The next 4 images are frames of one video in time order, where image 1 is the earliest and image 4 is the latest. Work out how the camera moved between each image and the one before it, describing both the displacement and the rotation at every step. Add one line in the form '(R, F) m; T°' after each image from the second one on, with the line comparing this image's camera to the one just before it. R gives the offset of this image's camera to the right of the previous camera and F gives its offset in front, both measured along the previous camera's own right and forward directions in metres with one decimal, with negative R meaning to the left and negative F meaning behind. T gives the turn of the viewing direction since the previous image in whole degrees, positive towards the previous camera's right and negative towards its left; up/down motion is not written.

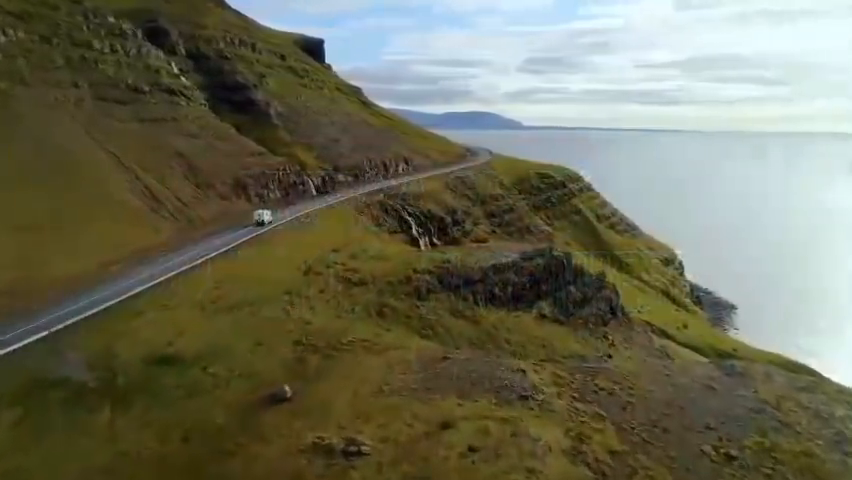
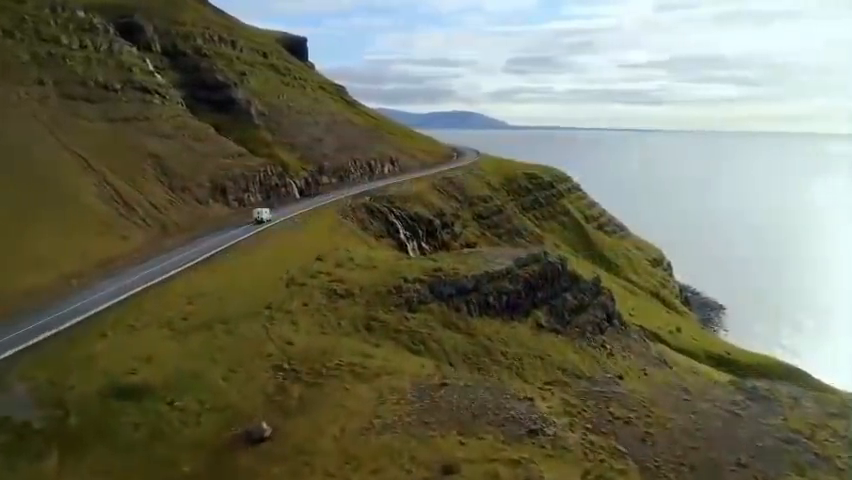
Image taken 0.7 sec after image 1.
(-0.4, +3.0) m; +1°
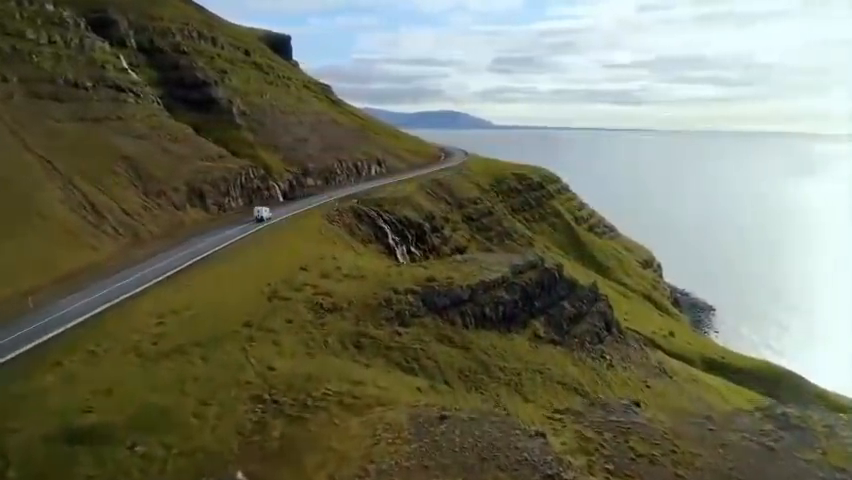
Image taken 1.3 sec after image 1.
(-0.4, +3.0) m; +1°
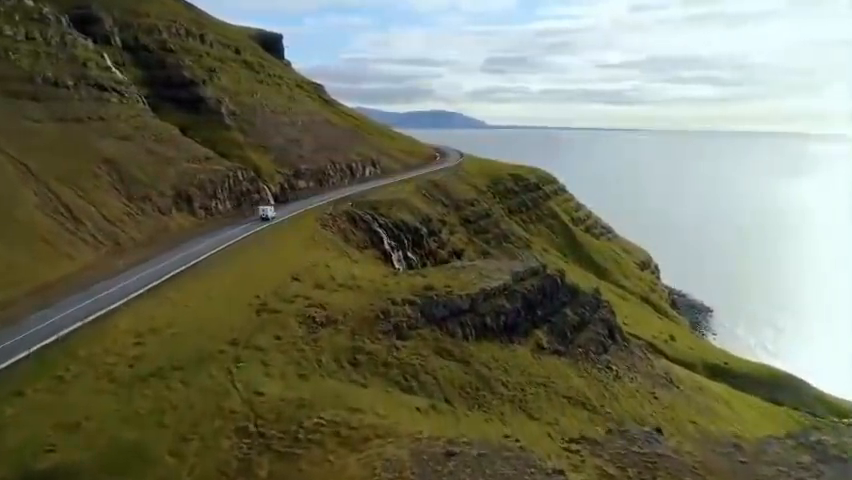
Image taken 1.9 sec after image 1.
(-0.3, +2.5) m; +1°
